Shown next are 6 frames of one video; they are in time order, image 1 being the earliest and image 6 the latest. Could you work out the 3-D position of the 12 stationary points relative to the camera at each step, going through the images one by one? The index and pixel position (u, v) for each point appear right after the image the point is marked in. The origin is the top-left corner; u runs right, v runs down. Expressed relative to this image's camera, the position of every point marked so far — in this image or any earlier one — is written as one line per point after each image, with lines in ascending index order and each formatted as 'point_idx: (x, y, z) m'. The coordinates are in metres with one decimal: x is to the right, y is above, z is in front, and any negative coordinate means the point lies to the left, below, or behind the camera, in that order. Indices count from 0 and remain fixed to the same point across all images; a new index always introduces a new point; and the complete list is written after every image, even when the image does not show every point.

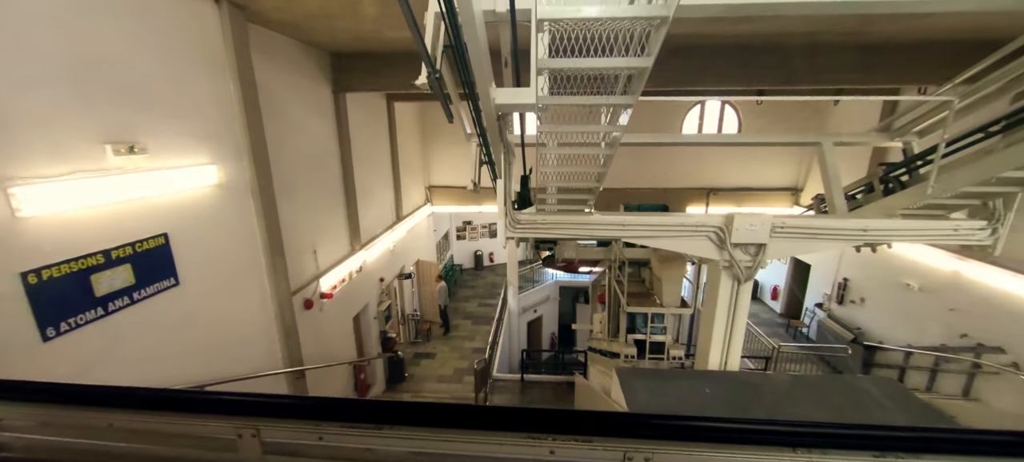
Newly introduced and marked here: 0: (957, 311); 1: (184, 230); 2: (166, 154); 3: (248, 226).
0: (+5.6, -1.0, +4.6) m
1: (-2.1, 0.0, +2.4) m
2: (-2.1, +0.5, +2.2) m
3: (-2.1, +0.1, +2.9) m
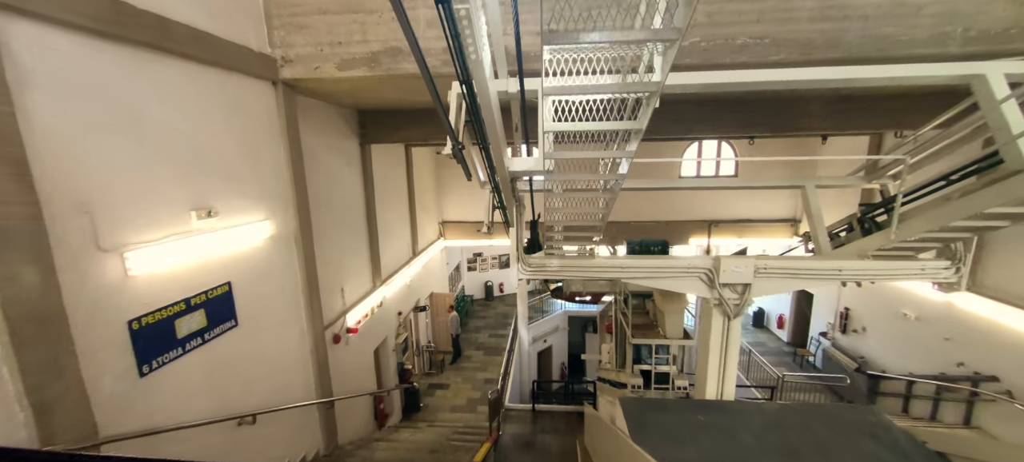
0: (+5.8, -1.4, +4.7) m
1: (-2.0, -0.4, +2.7) m
2: (-2.0, +0.1, +2.7) m
3: (-2.0, -0.3, +3.3) m
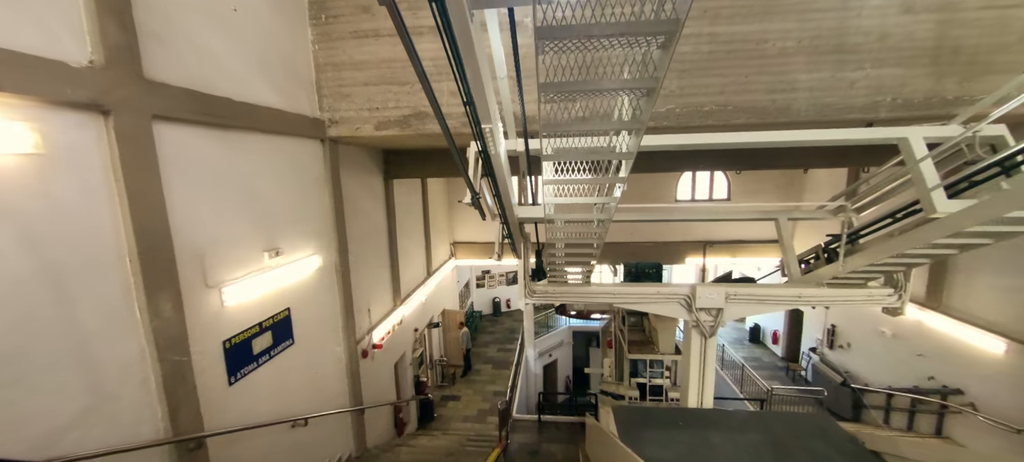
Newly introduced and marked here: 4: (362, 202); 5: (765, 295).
0: (+5.9, -1.8, +5.2) m
1: (-1.9, -0.7, +3.3) m
2: (-2.0, -0.2, +3.3) m
3: (-1.9, -0.7, +3.9) m
4: (-1.9, +0.4, +4.7) m
5: (+2.4, -0.6, +3.5) m
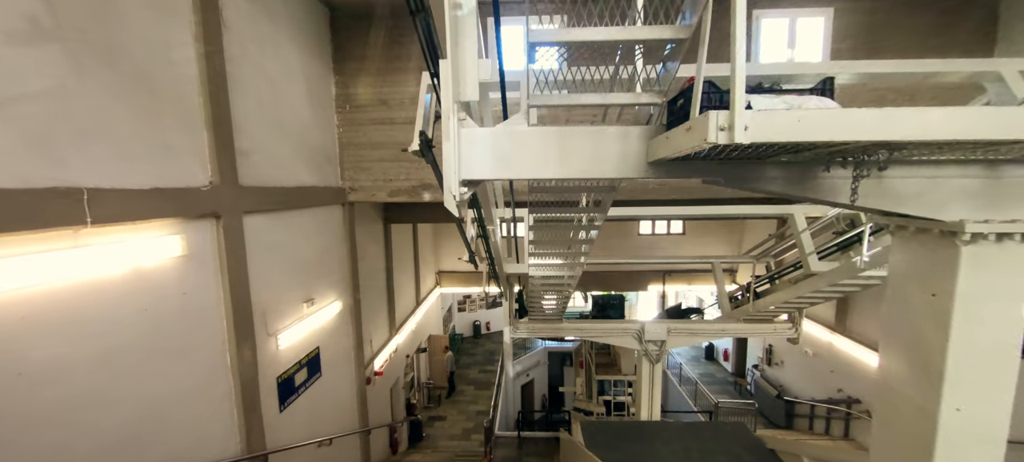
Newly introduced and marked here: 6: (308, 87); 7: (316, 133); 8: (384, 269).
0: (+5.6, -2.5, +6.3) m
1: (-2.1, -1.2, +4.0) m
2: (-2.1, -0.7, +4.0) m
3: (-2.1, -1.3, +4.5) m
4: (-2.1, -0.2, +5.4) m
5: (+2.3, -1.2, +4.5) m
6: (-2.1, +1.5, +3.8) m
7: (-2.1, +1.1, +3.9) m
8: (-2.2, -0.6, +6.1) m
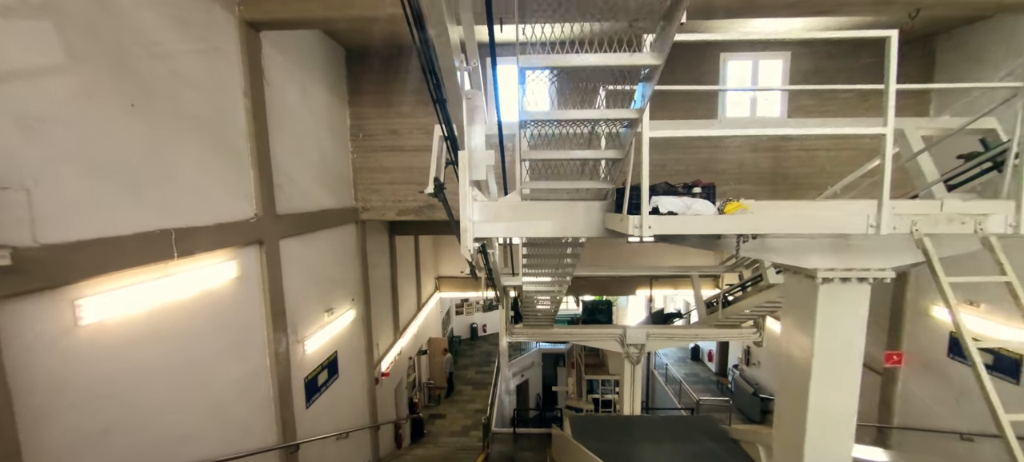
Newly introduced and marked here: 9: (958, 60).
0: (+5.6, -2.7, +6.9) m
1: (-2.1, -1.4, +4.5) m
2: (-2.1, -0.9, +4.4) m
3: (-2.1, -1.5, +5.0) m
4: (-2.2, -0.5, +5.9) m
5: (+2.2, -1.4, +5.0) m
6: (-2.2, +1.3, +4.3) m
7: (-2.2, +0.9, +4.4) m
8: (-2.2, -0.8, +6.6) m
9: (+5.1, +2.0, +4.1) m
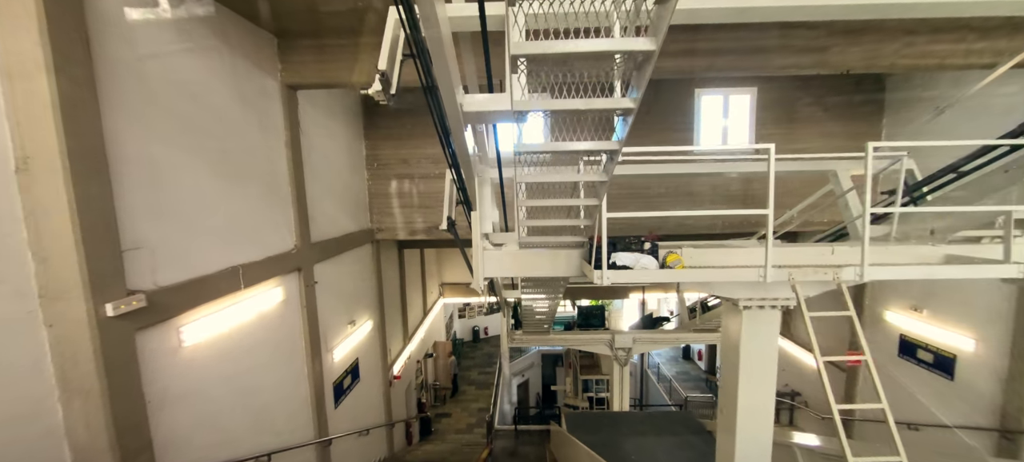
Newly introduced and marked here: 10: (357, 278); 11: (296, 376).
0: (+5.6, -2.9, +7.5) m
1: (-2.1, -1.7, +5.1) m
2: (-2.1, -1.2, +5.0) m
3: (-2.1, -1.7, +5.6) m
4: (-2.2, -0.7, +6.5) m
5: (+2.3, -1.7, +5.6) m
6: (-2.2, +1.0, +4.9) m
7: (-2.2, +0.6, +5.0) m
8: (-2.2, -1.1, +7.2) m
9: (+5.1, +1.8, +4.7) m
10: (-2.1, -0.6, +4.9) m
11: (-2.1, -1.4, +3.6) m
